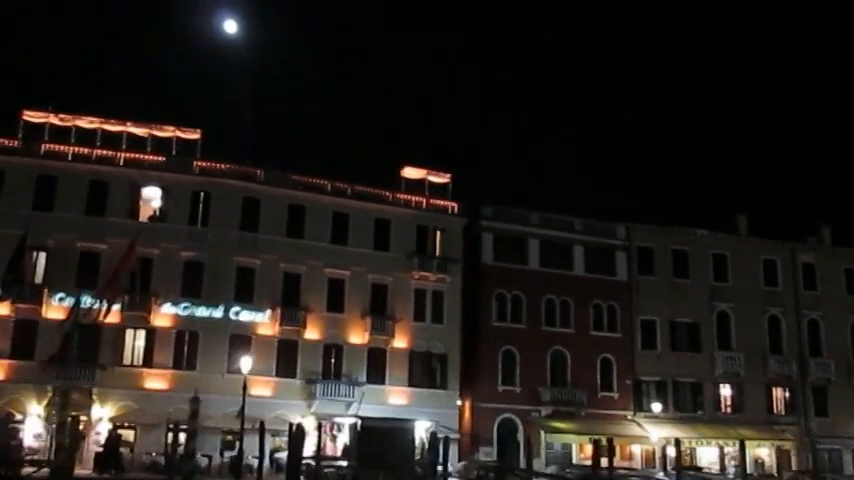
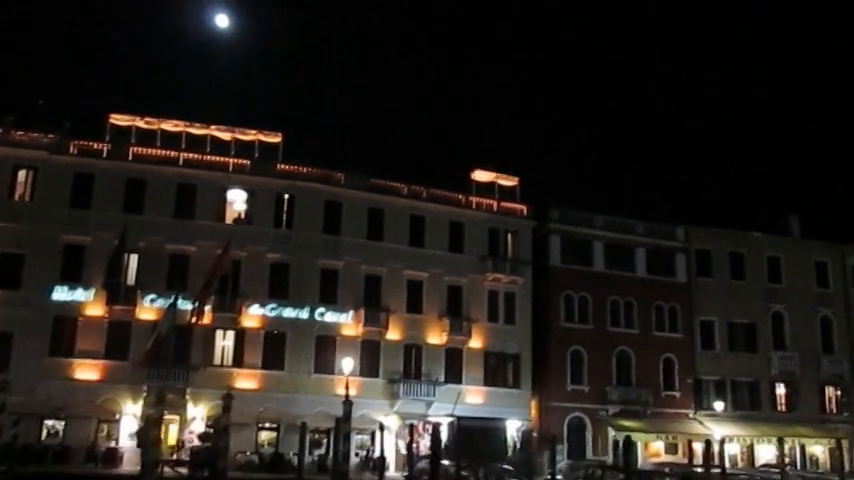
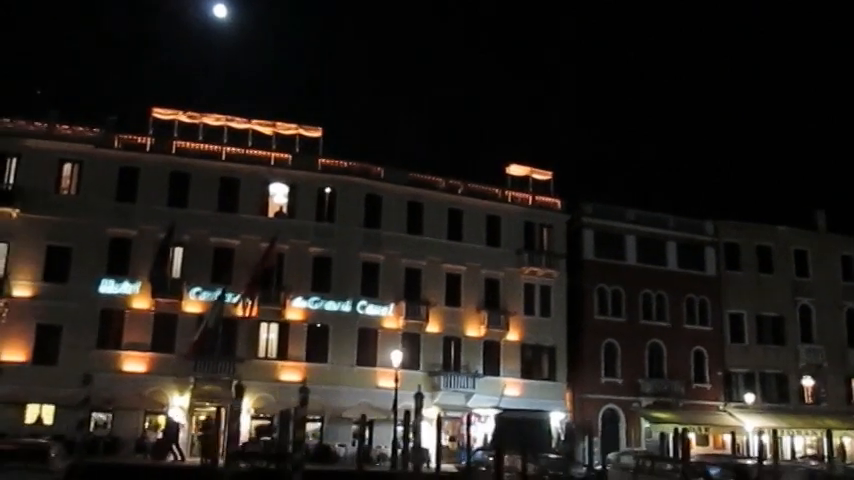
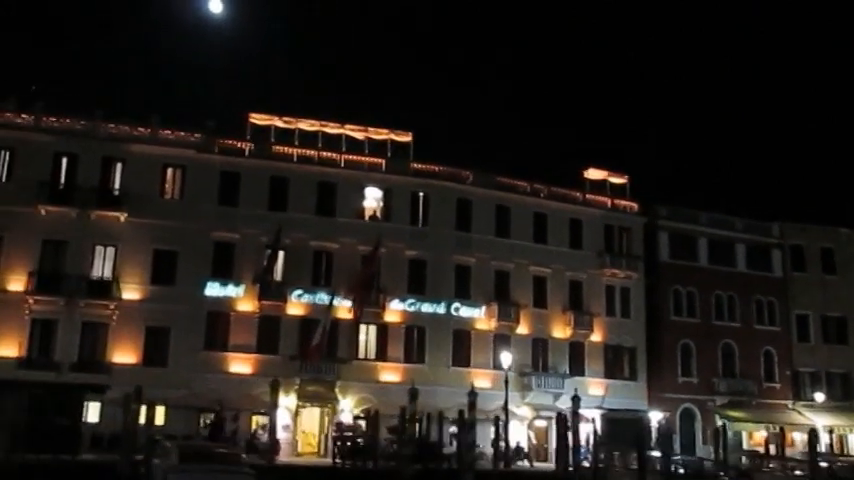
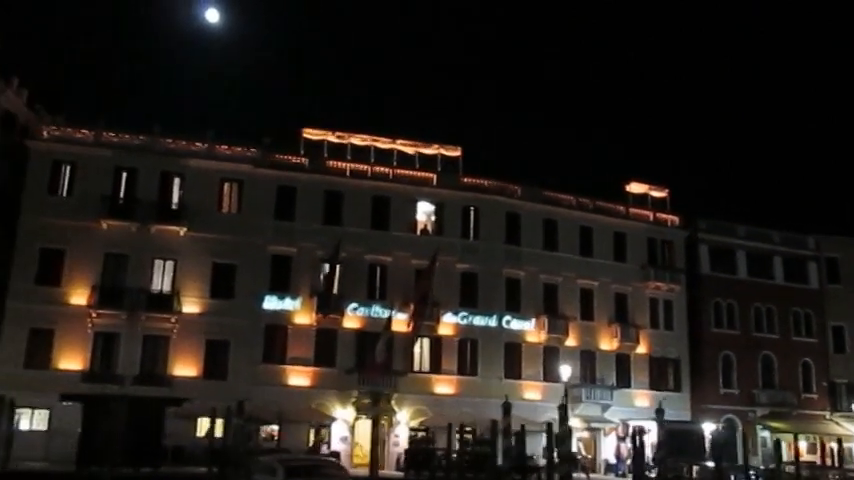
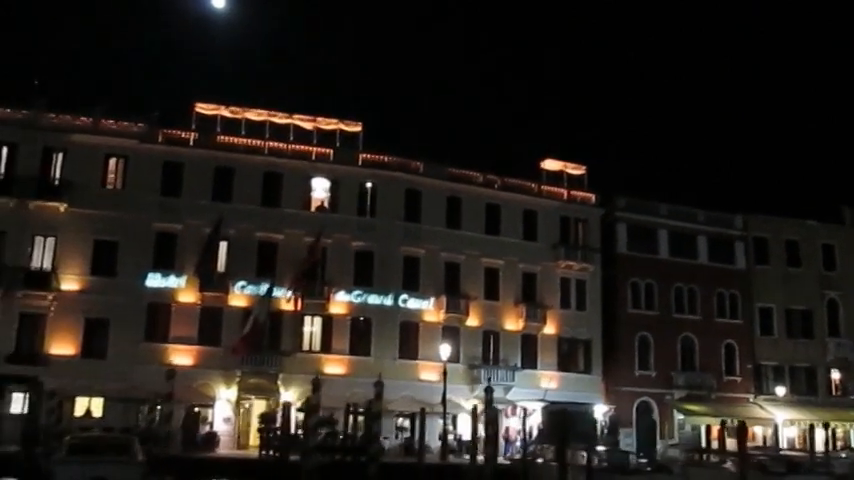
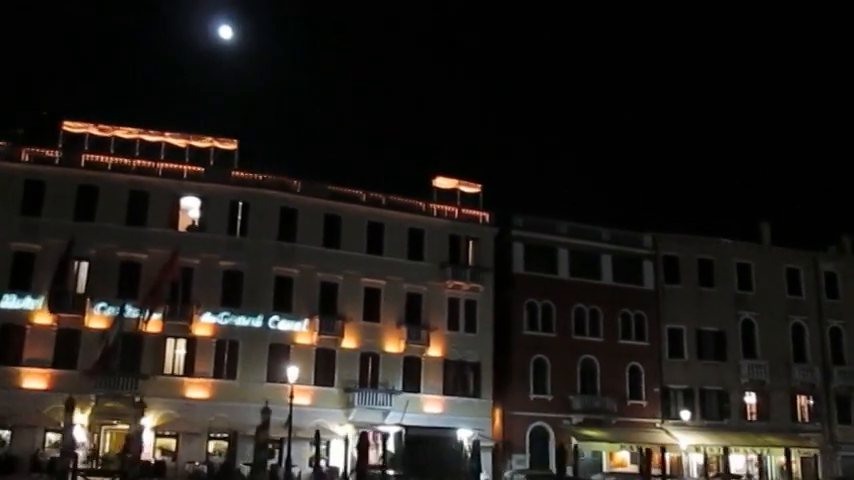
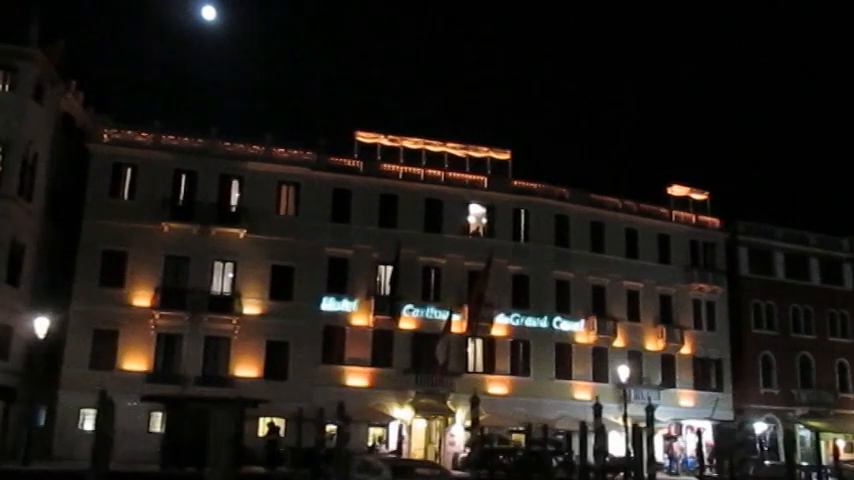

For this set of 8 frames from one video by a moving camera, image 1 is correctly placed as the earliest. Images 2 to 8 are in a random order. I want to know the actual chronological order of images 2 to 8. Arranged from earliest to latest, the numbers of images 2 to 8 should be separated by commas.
7, 2, 3, 6, 4, 5, 8
